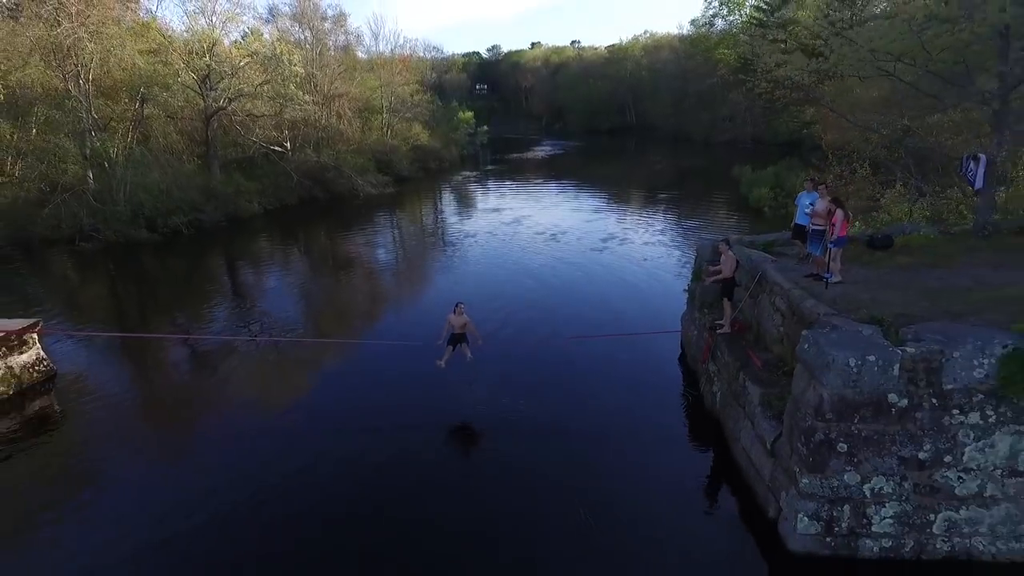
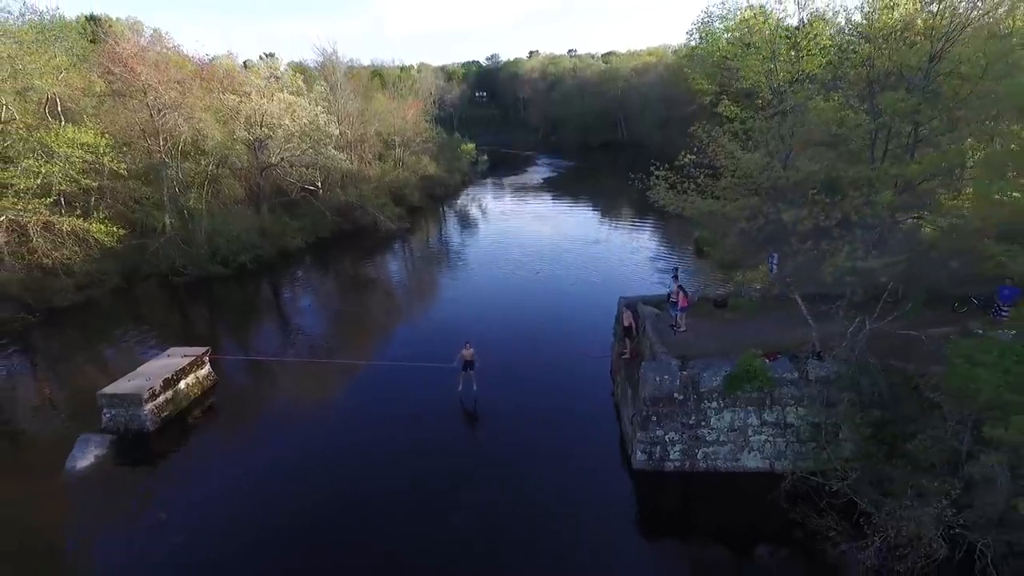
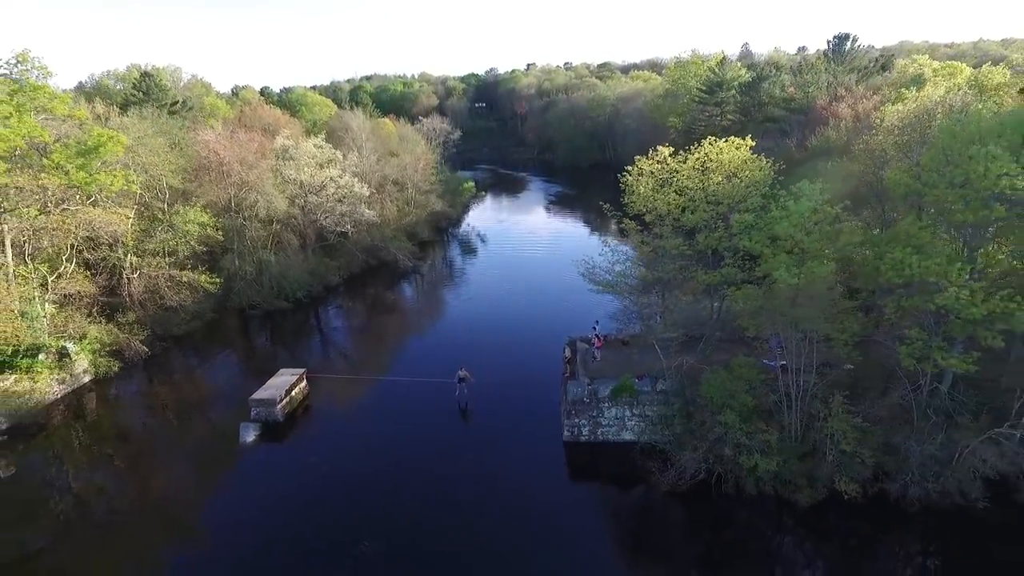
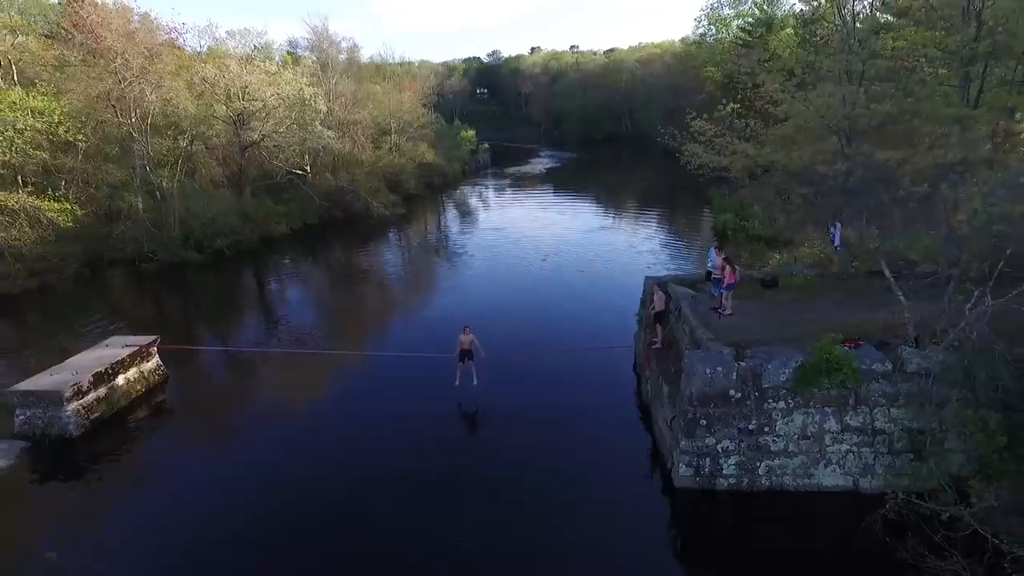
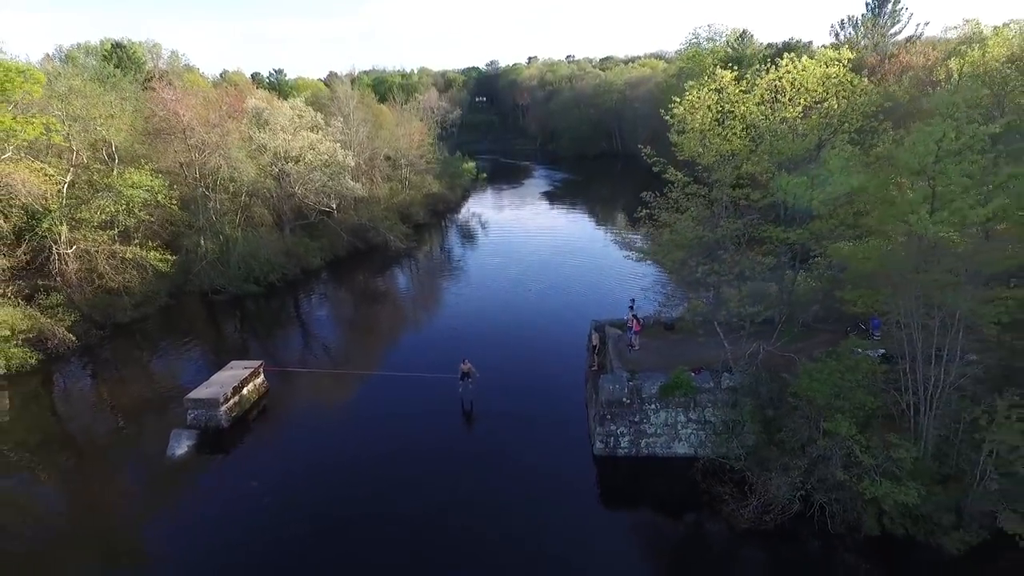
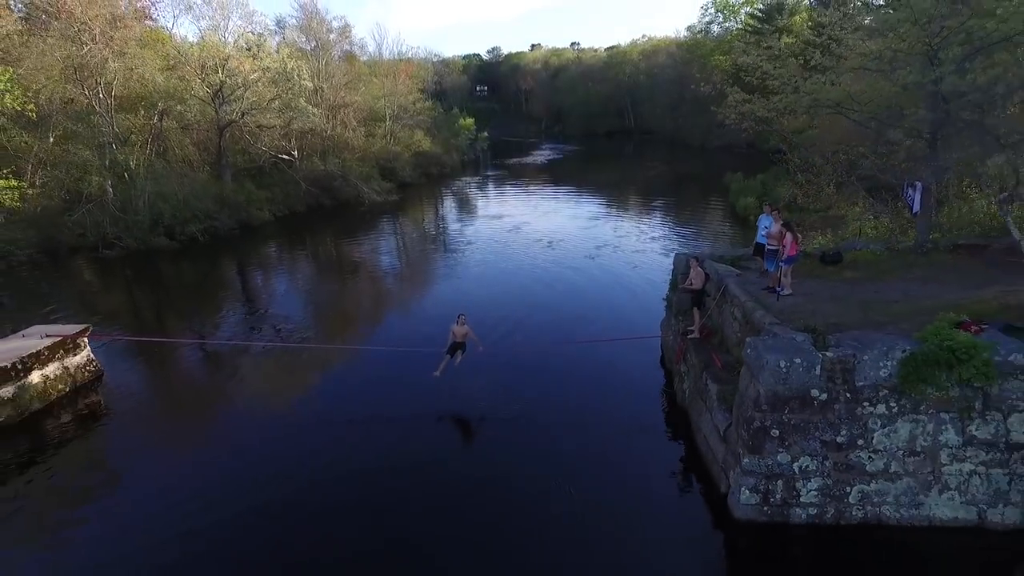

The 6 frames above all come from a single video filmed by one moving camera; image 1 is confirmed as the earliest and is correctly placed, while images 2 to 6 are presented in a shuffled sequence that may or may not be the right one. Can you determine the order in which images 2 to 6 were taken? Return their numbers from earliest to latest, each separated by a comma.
6, 4, 2, 5, 3
